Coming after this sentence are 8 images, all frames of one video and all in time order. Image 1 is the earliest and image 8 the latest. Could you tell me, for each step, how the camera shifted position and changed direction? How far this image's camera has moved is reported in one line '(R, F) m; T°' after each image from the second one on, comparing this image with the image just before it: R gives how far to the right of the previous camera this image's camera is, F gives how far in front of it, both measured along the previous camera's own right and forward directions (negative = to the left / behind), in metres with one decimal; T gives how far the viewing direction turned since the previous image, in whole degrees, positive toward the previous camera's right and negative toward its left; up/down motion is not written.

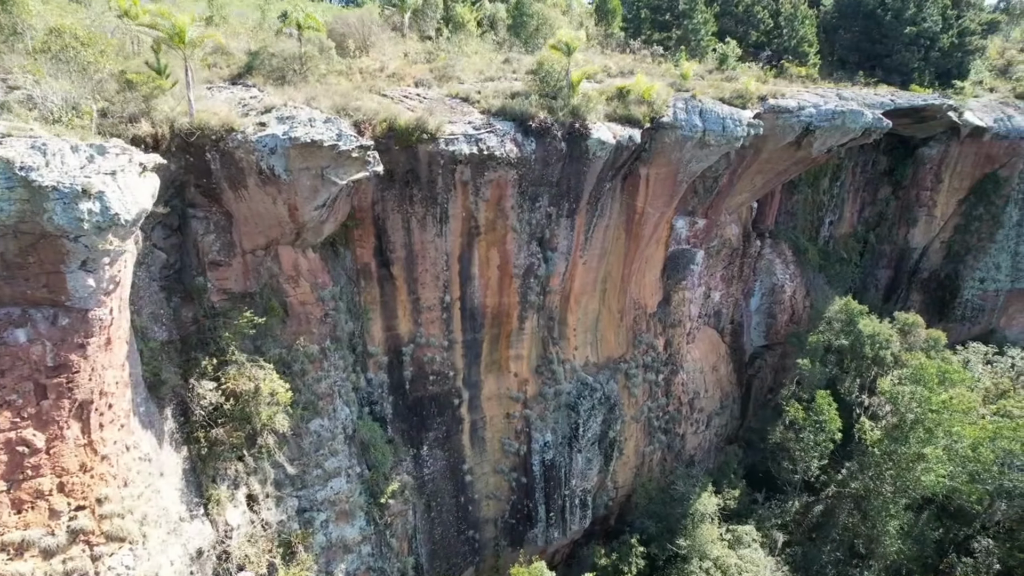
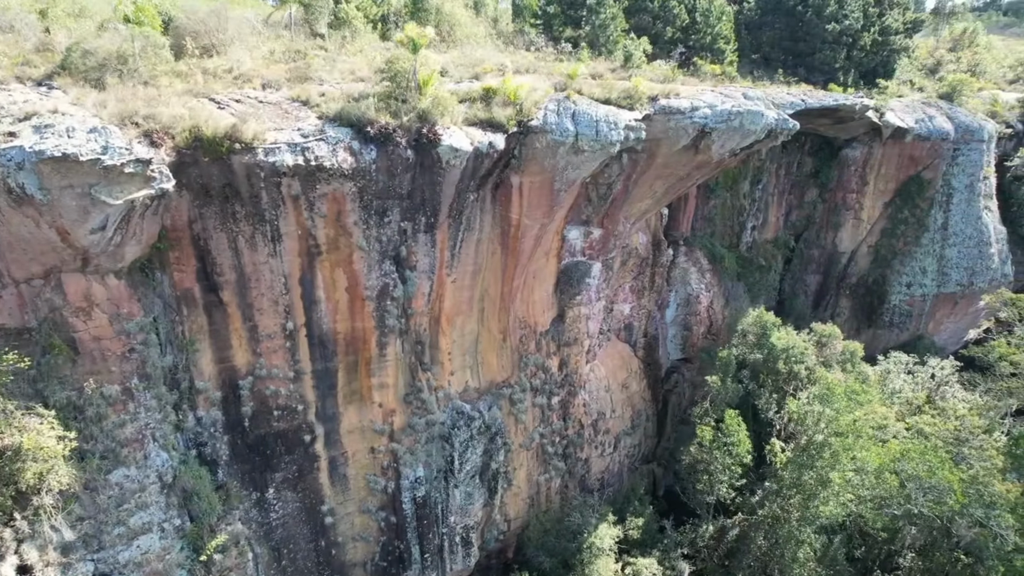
(+2.3, +1.1) m; +2°
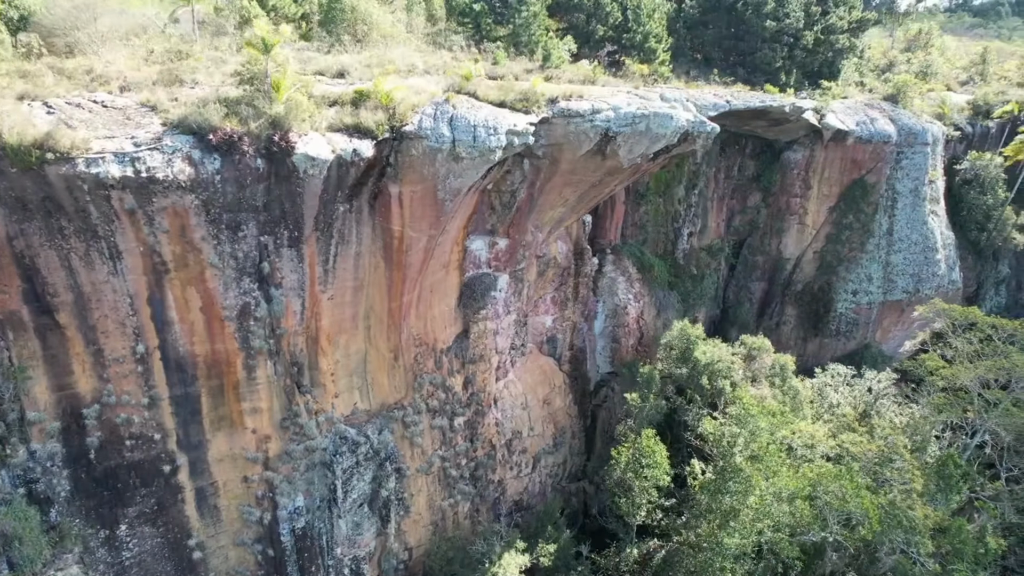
(+2.1, +0.8) m; +1°
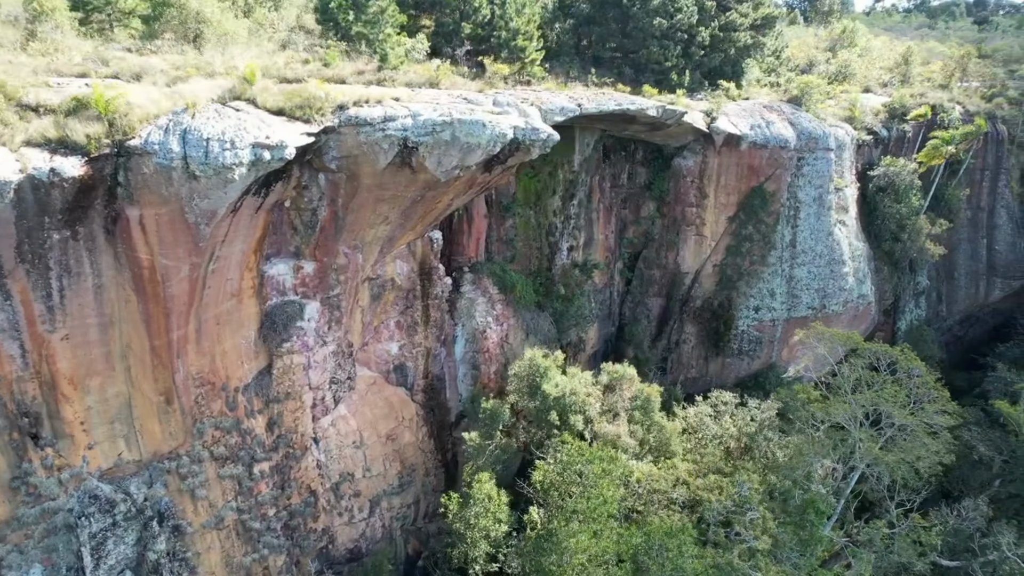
(+3.6, +1.5) m; +1°
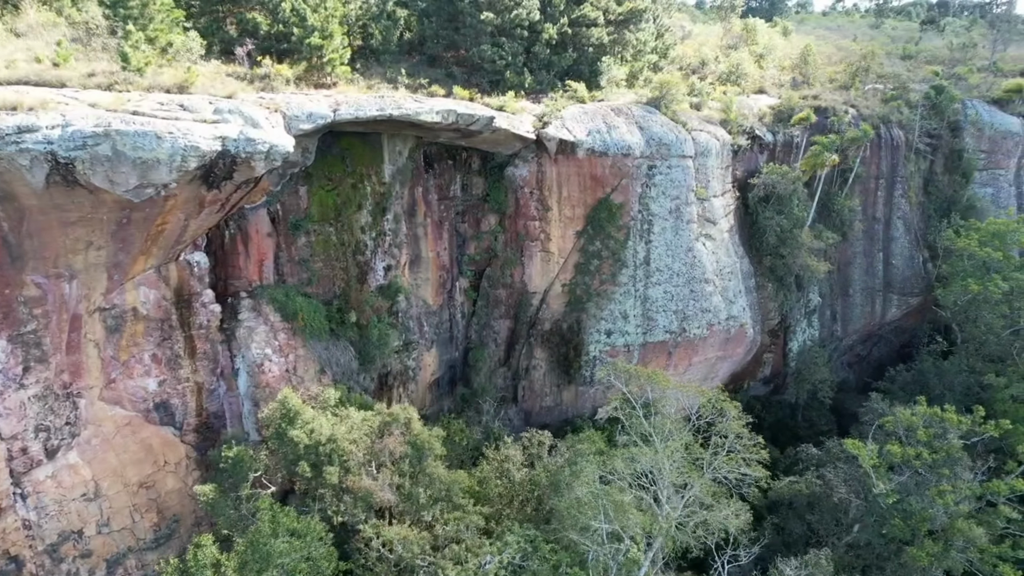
(+4.9, +1.7) m; 0°
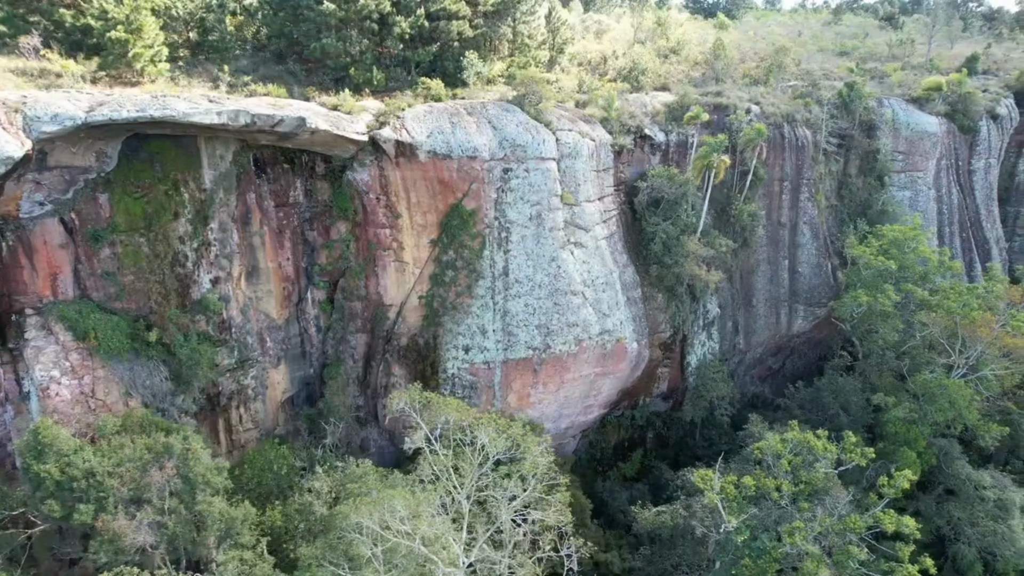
(+4.0, +1.3) m; 0°
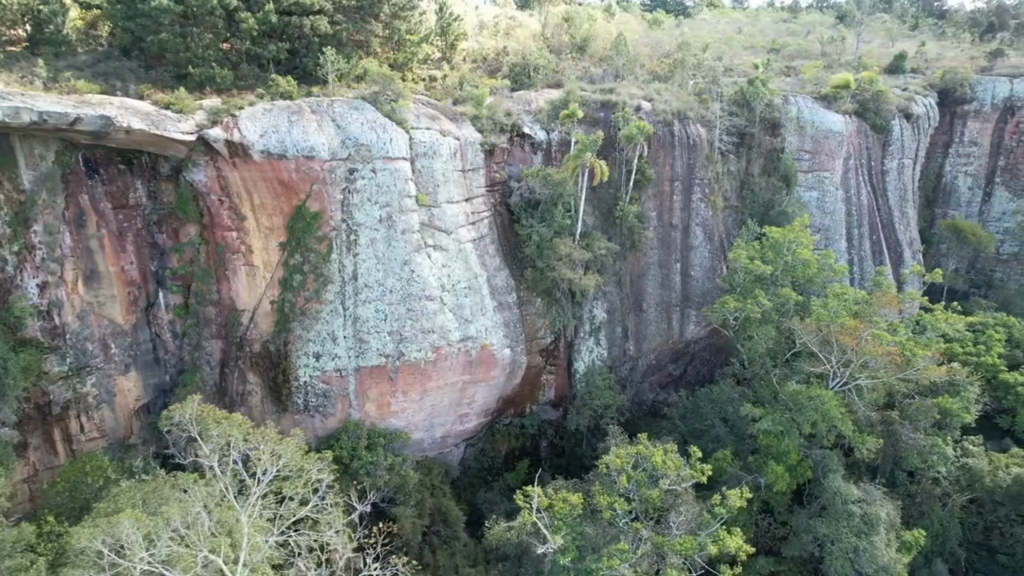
(+3.8, +0.6) m; 0°
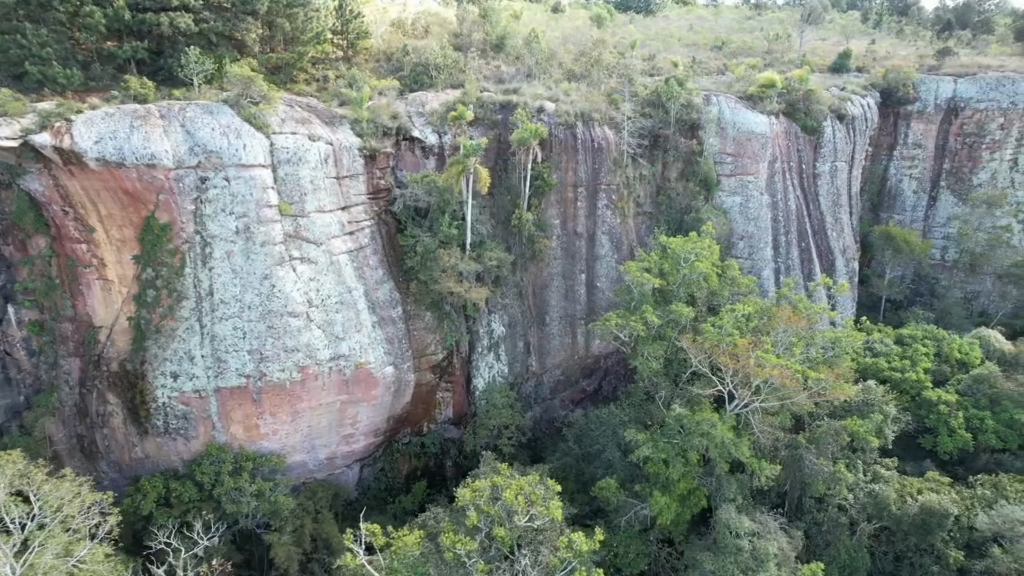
(+3.2, +1.0) m; 0°
